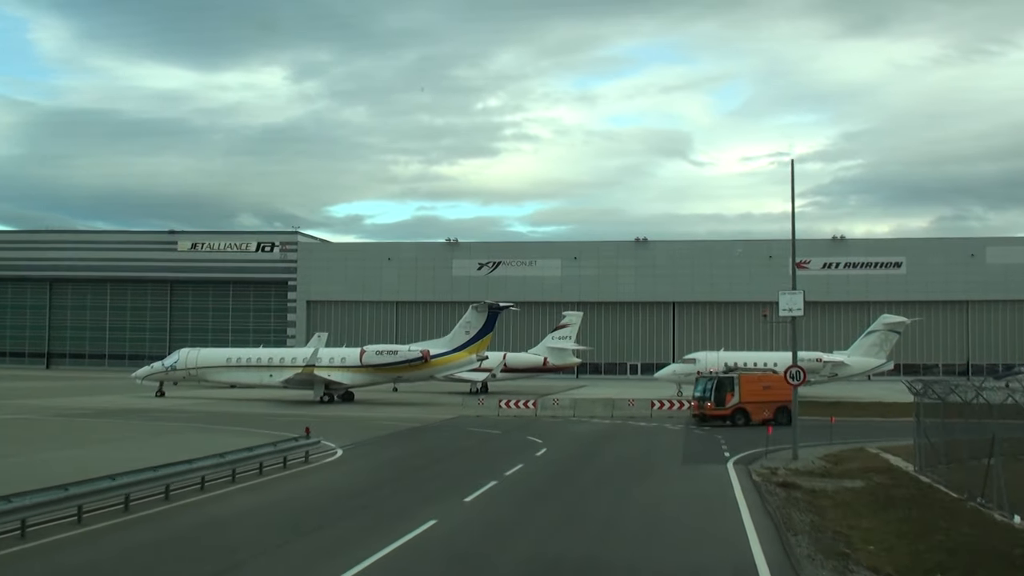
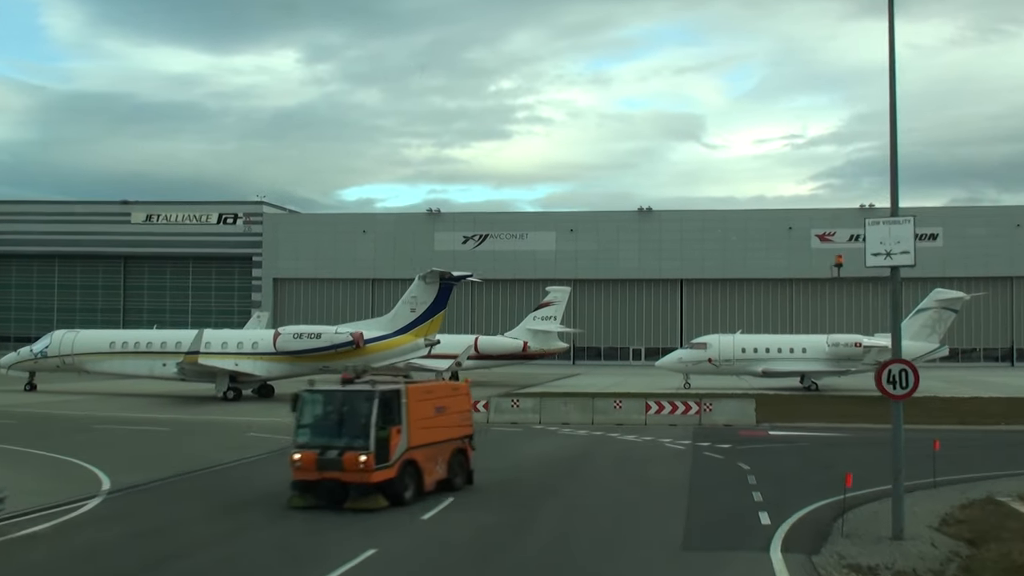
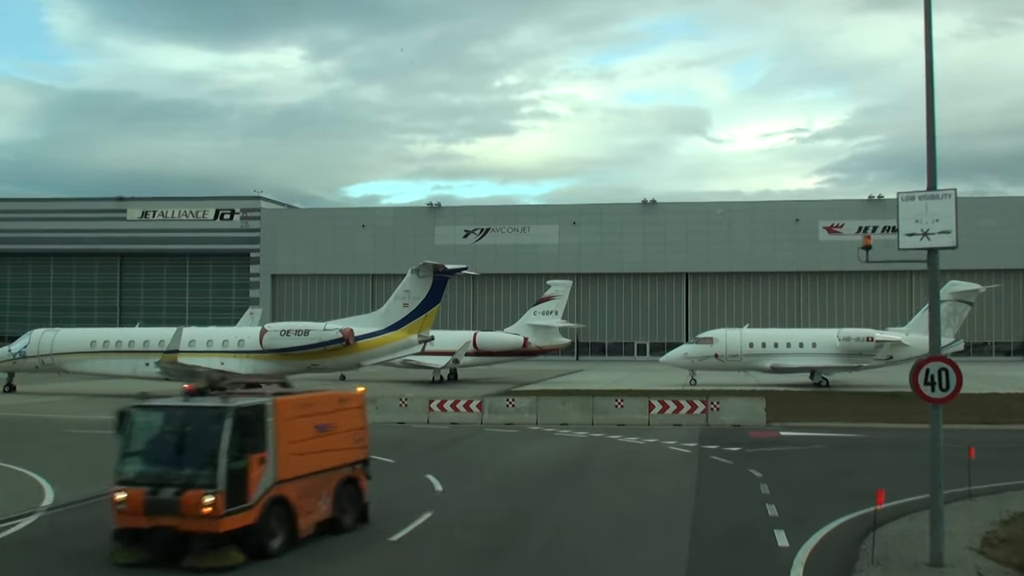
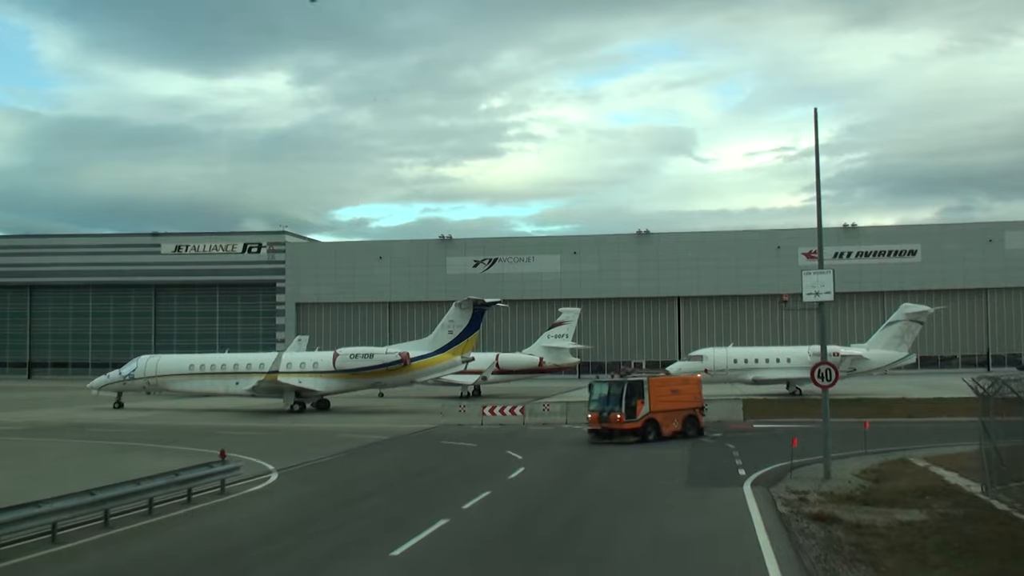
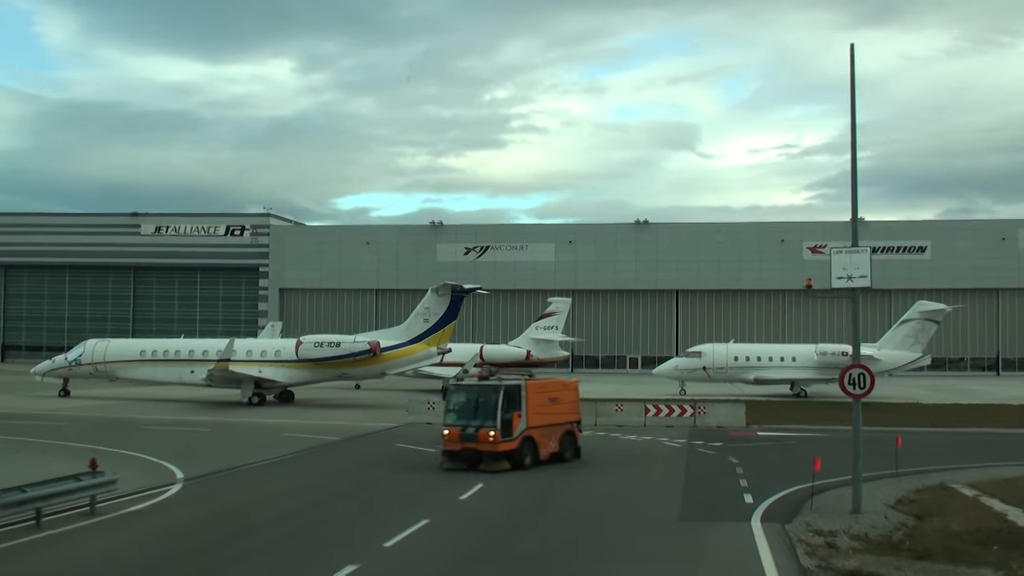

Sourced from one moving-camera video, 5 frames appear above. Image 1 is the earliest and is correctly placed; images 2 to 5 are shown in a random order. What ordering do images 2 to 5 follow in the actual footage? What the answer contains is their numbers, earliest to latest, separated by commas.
4, 5, 2, 3
